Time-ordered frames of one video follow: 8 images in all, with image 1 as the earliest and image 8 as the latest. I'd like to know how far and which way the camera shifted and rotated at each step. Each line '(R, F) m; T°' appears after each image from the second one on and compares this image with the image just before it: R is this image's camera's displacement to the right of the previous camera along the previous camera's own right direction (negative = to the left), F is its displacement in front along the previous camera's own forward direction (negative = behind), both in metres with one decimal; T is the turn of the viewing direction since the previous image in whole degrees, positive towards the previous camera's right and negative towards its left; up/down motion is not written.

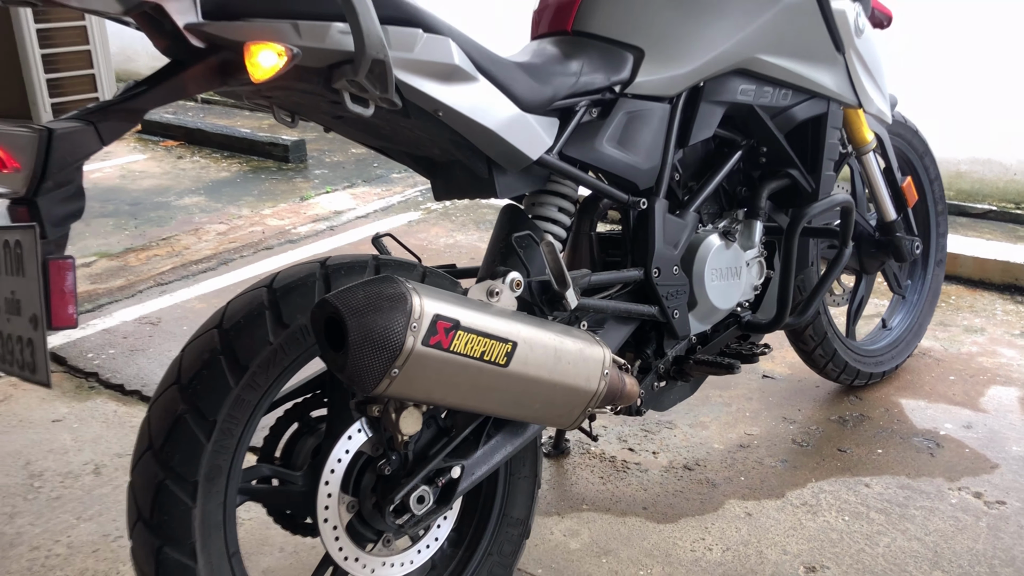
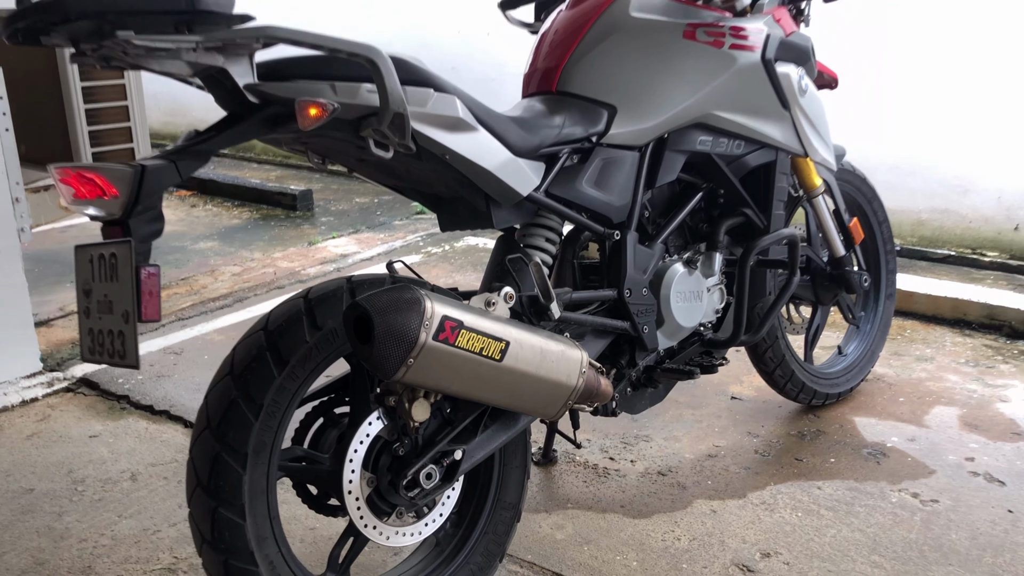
(0.0, -0.3) m; 0°
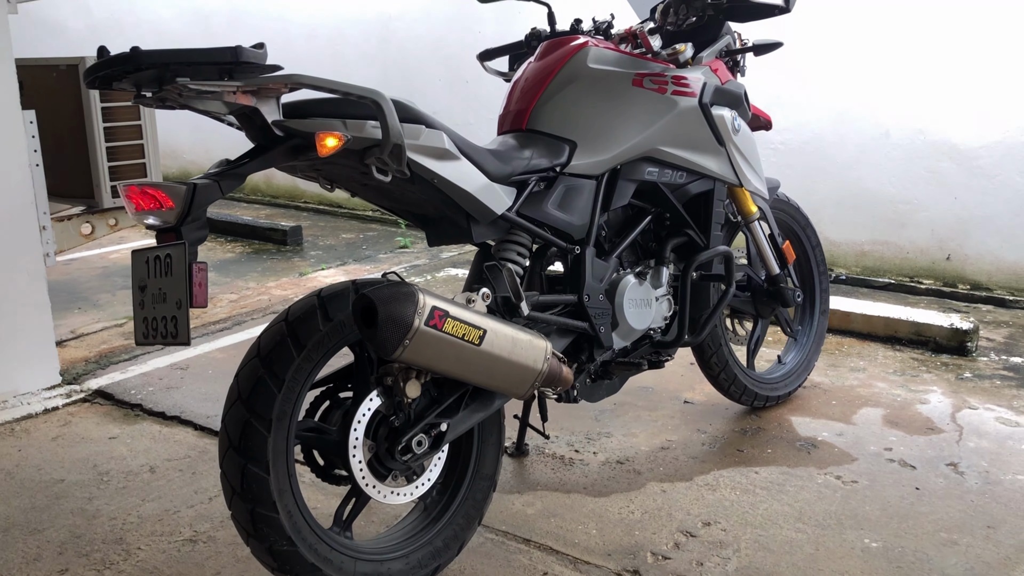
(0.0, -0.3) m; +1°
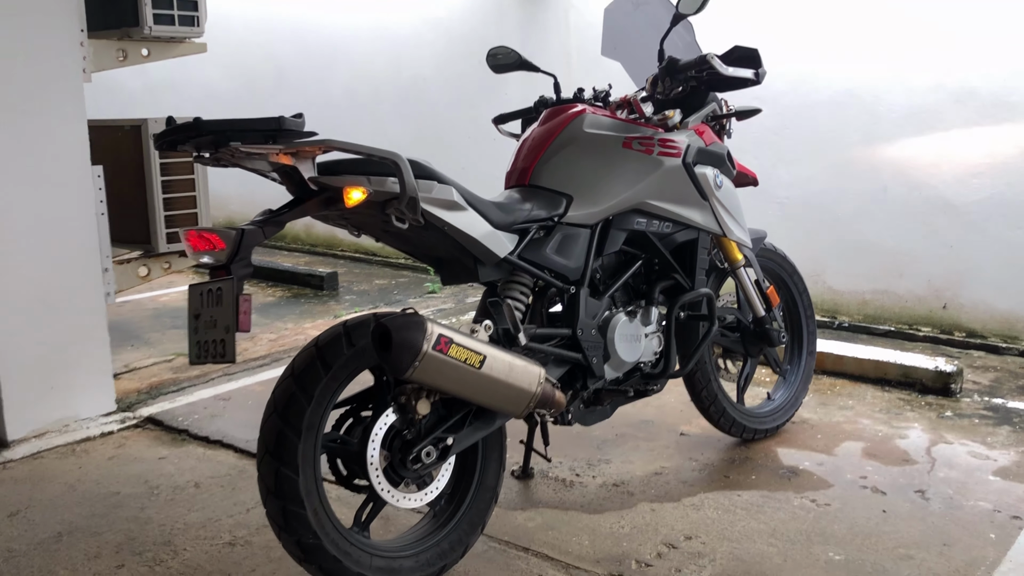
(+0.1, -0.3) m; -2°
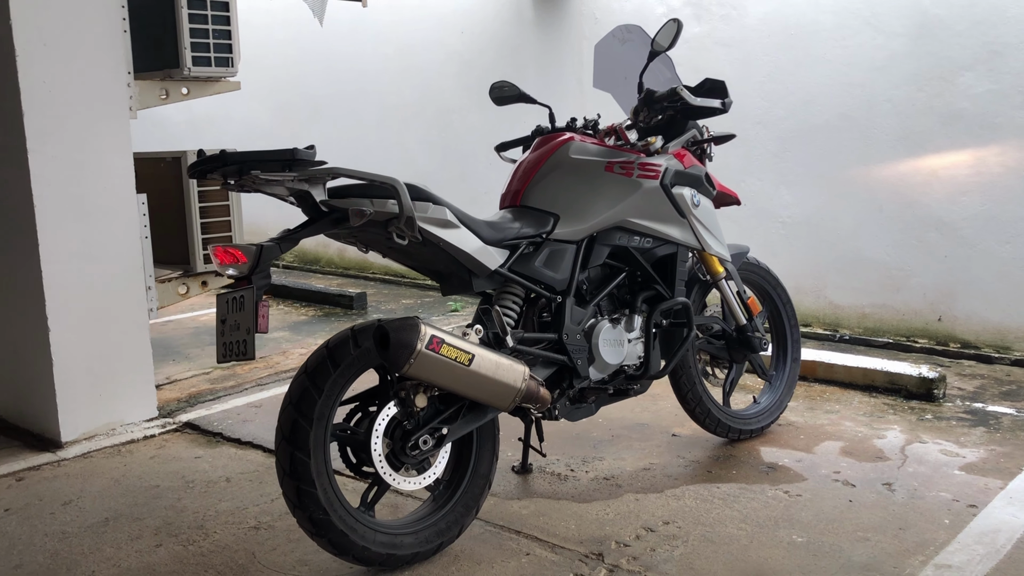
(+0.1, -0.3) m; -3°
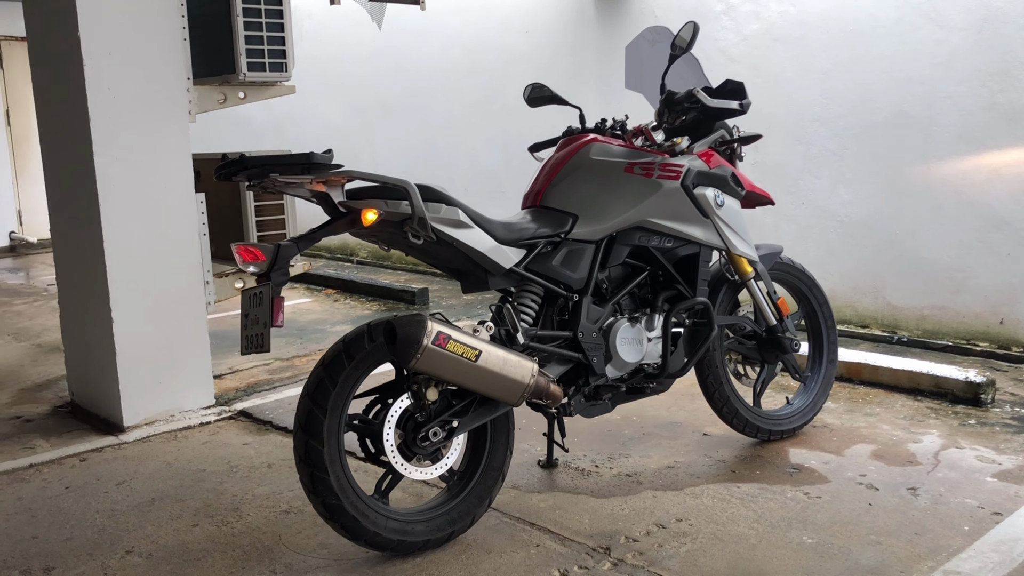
(+0.2, -0.1) m; -6°
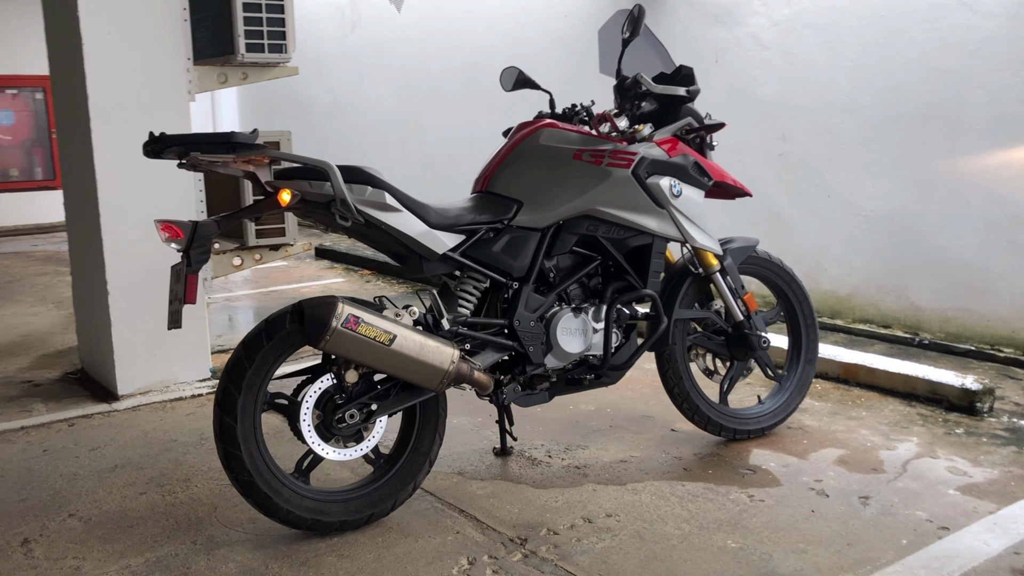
(+0.5, +0.1) m; -6°
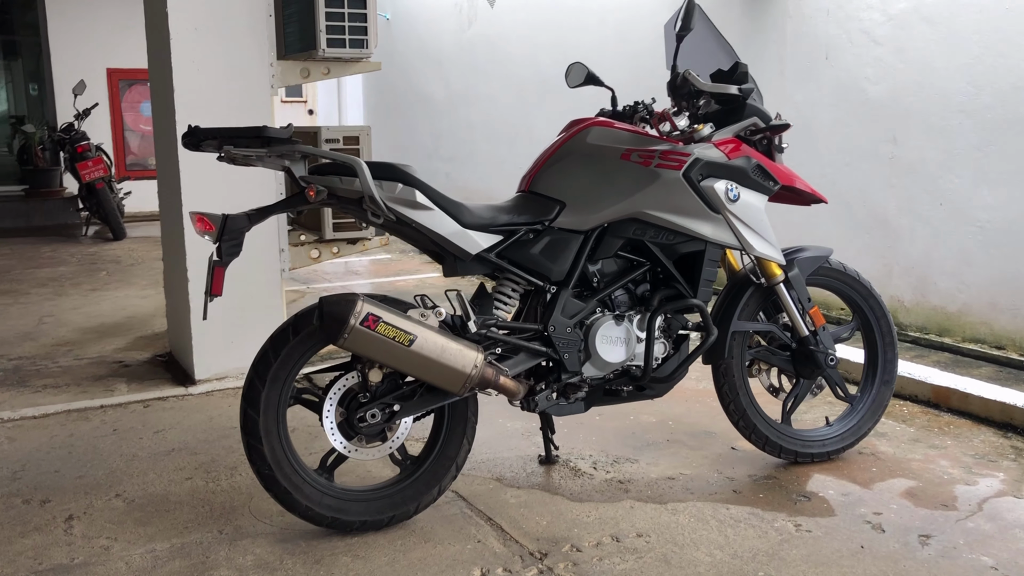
(+0.3, +0.1) m; -8°
